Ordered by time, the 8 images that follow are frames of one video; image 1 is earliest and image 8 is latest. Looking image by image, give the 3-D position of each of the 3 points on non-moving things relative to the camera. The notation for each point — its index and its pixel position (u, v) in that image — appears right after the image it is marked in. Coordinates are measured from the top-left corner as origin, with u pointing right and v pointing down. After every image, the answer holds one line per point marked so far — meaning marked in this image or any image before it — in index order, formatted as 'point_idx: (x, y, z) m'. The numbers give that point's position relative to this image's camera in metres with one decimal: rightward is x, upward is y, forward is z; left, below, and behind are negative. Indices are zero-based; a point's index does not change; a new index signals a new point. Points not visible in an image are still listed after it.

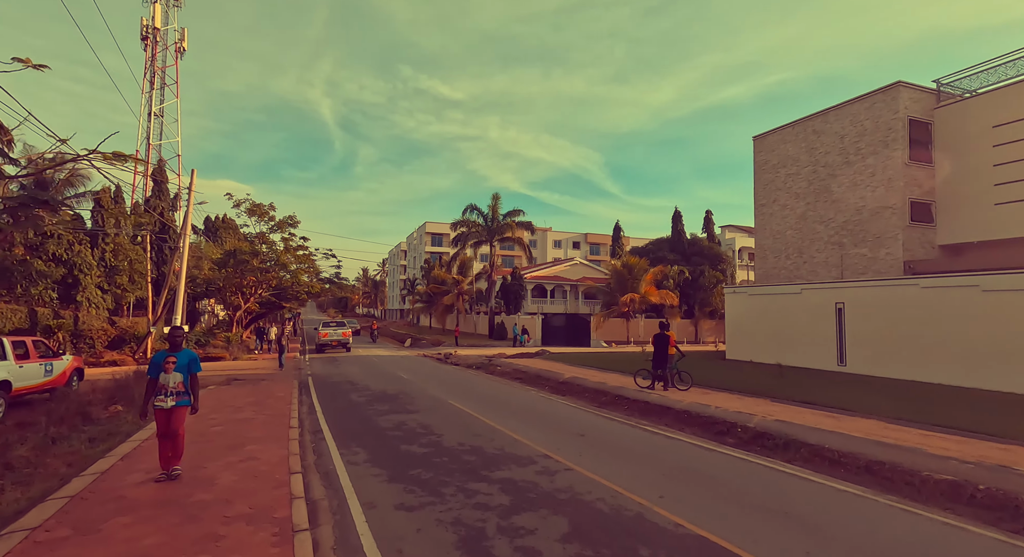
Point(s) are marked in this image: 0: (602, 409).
0: (+2.1, -3.1, +11.6) m
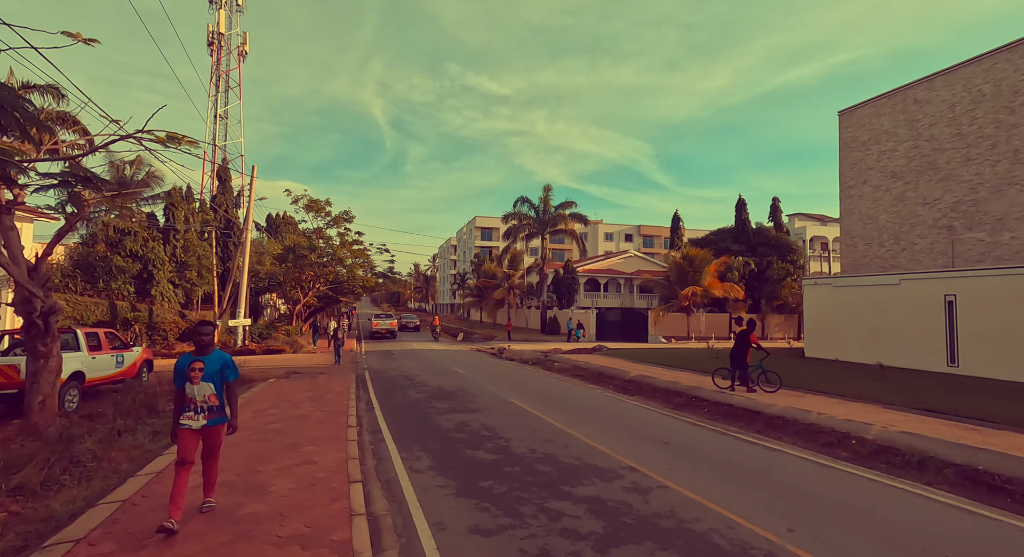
0: (+3.6, -2.8, +10.5) m
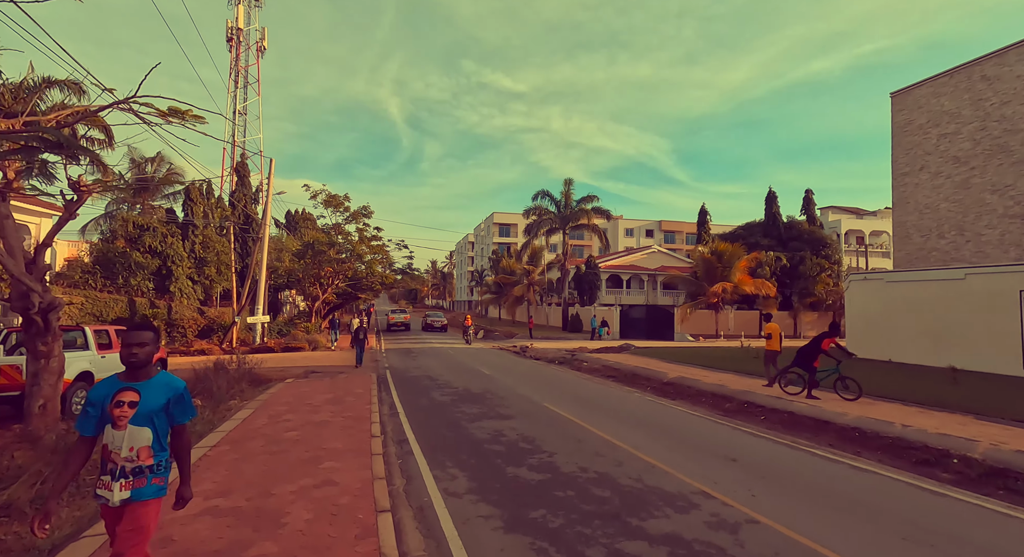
0: (+4.2, -2.7, +9.5) m
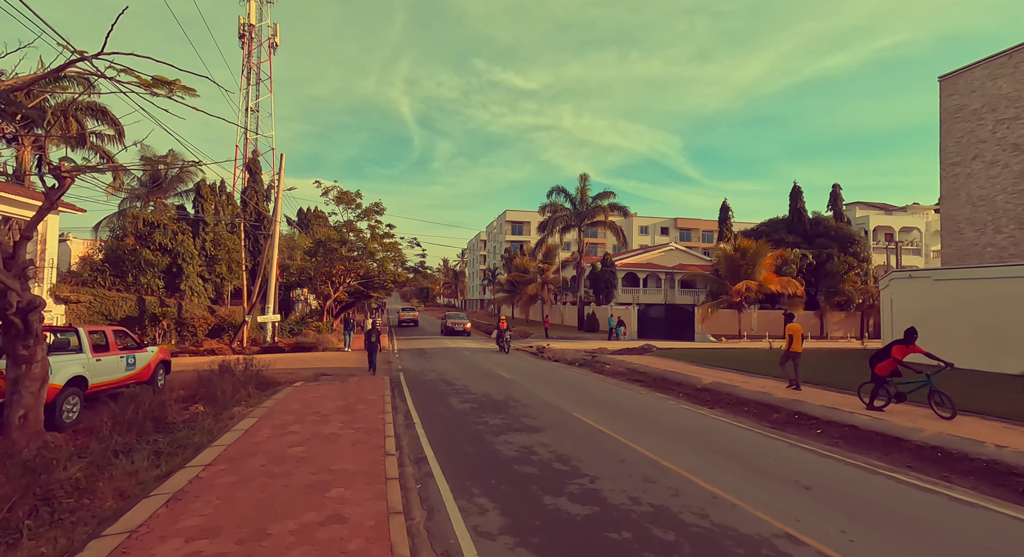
0: (+4.7, -2.7, +8.5) m
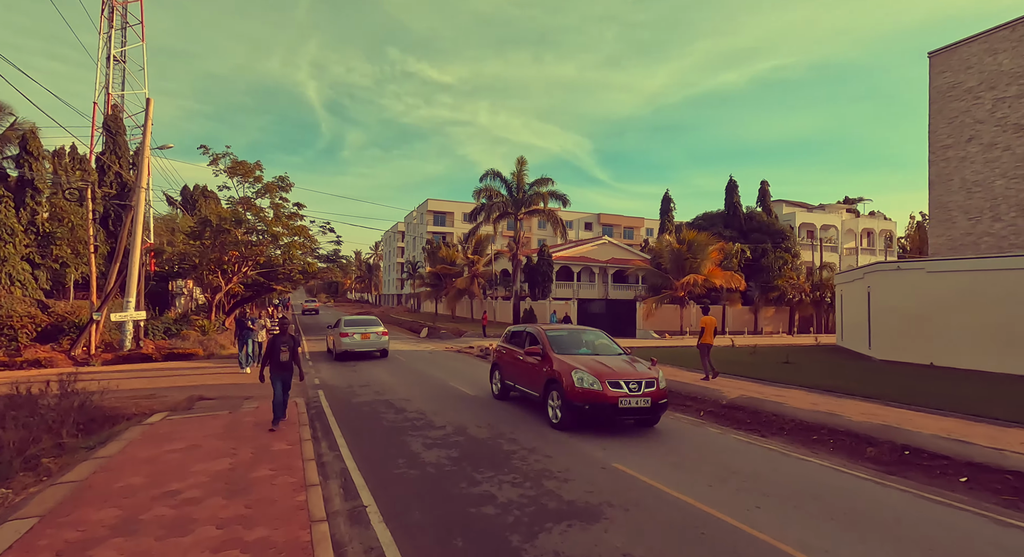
0: (+4.9, -2.4, +5.8) m
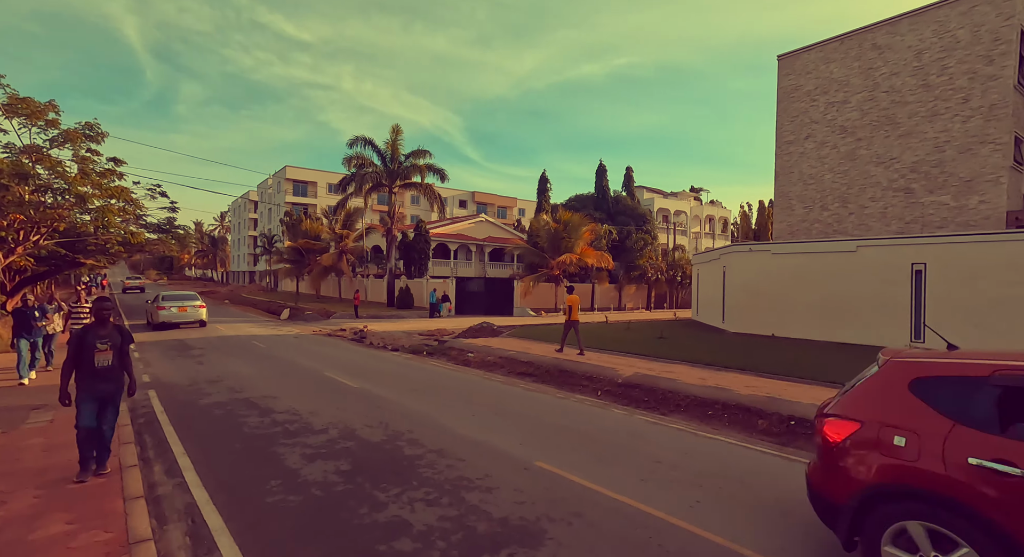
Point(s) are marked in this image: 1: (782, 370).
0: (+3.9, -2.2, +6.1) m
1: (+5.5, -1.9, +10.0) m
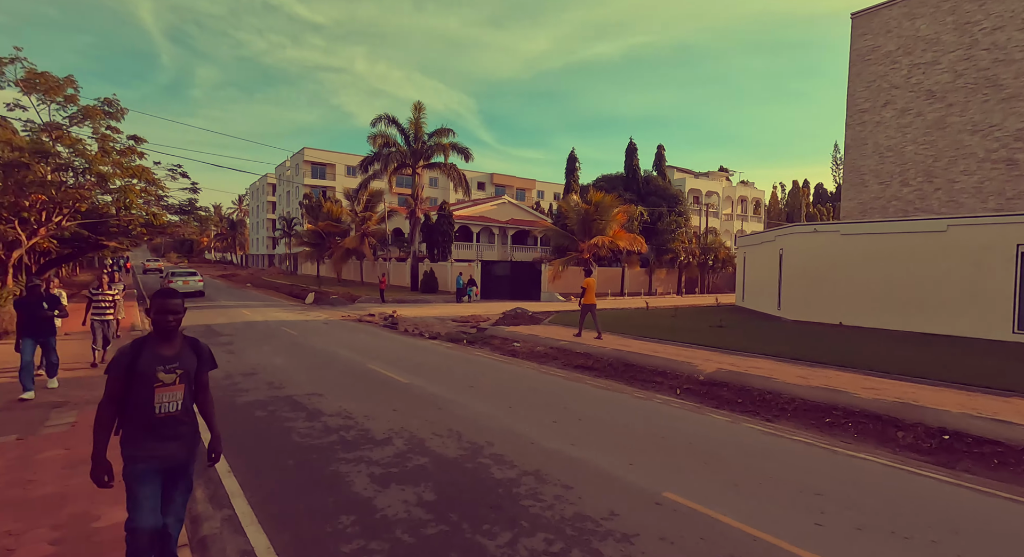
0: (+4.9, -2.0, +4.9) m
1: (+6.7, -1.6, +8.8) m
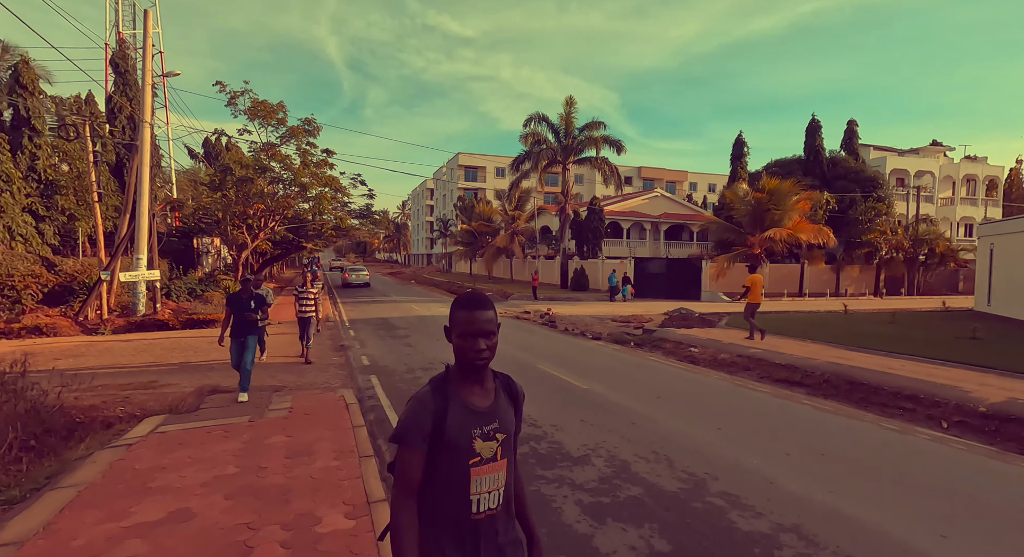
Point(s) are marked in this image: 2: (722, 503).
0: (+6.7, -2.0, +2.4) m
1: (+9.5, -1.6, +5.6) m
2: (+1.7, -1.8, +4.0) m
